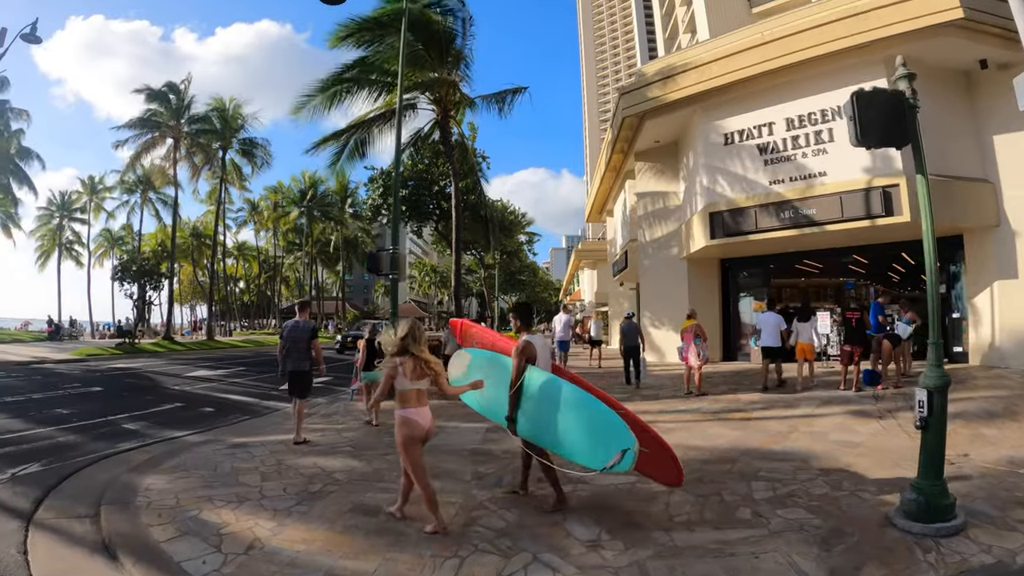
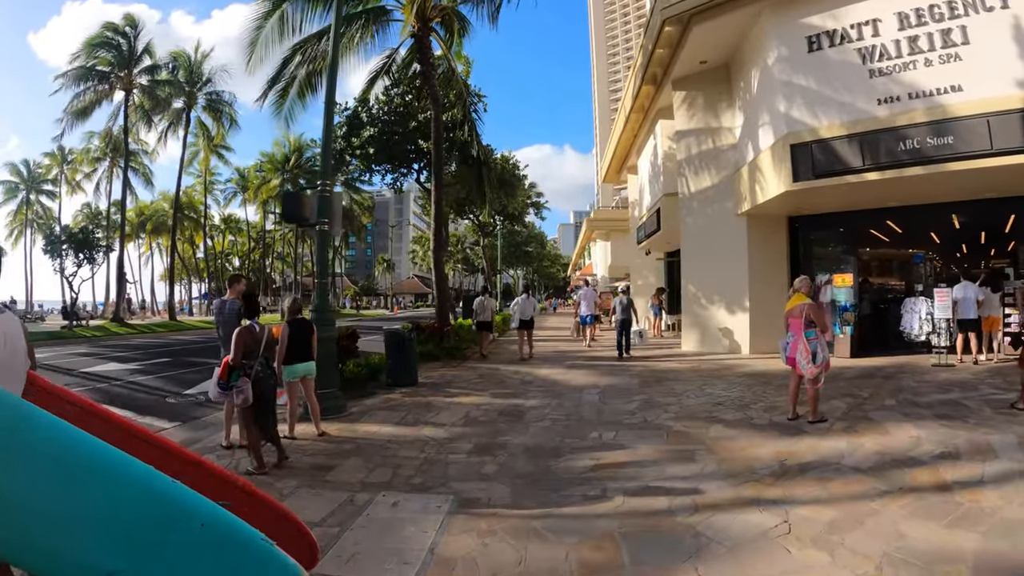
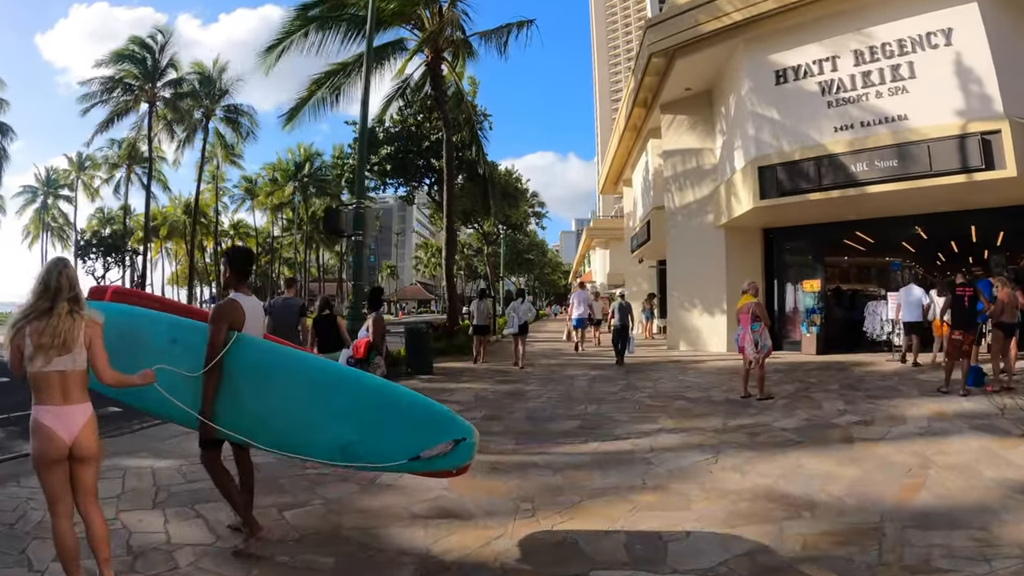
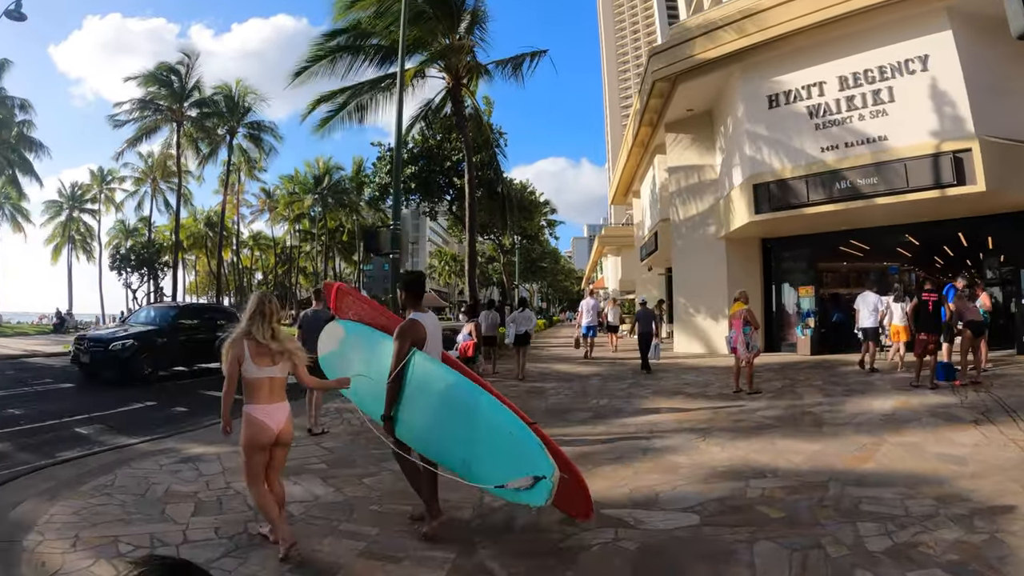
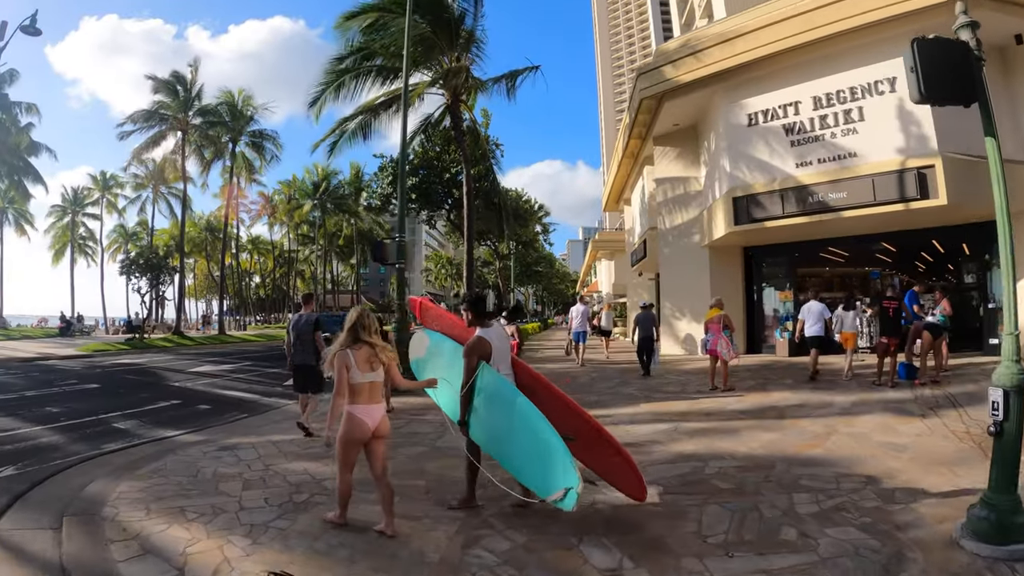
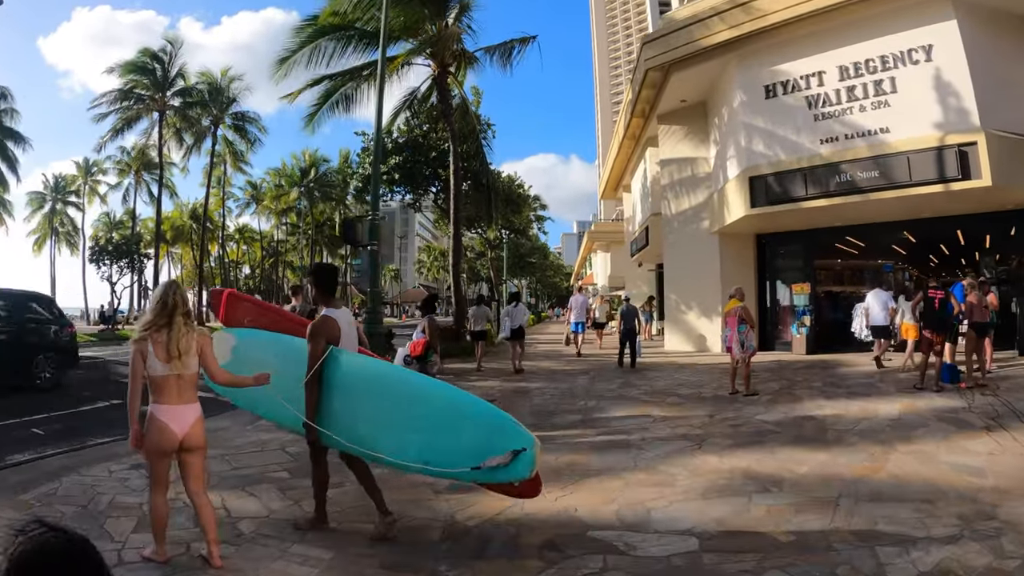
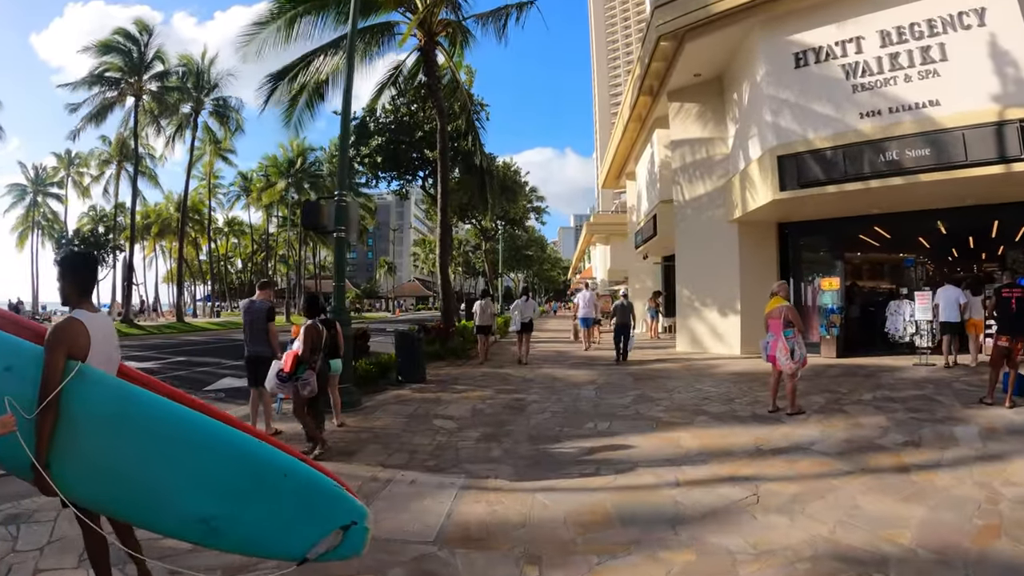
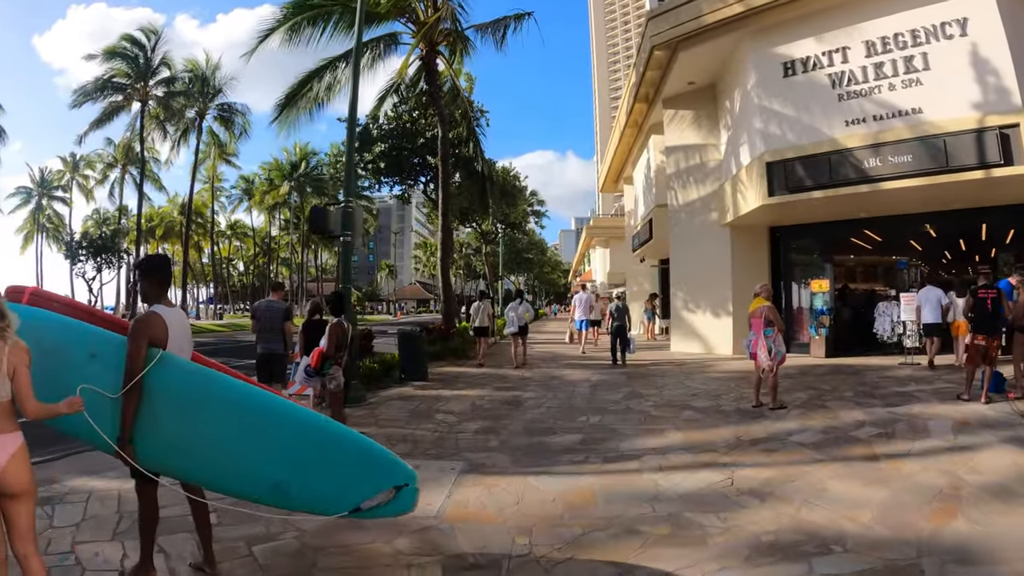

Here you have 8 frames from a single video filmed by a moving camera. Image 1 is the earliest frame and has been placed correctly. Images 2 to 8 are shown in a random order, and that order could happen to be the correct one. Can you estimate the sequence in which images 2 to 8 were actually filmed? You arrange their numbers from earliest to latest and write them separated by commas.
5, 4, 6, 3, 8, 7, 2
